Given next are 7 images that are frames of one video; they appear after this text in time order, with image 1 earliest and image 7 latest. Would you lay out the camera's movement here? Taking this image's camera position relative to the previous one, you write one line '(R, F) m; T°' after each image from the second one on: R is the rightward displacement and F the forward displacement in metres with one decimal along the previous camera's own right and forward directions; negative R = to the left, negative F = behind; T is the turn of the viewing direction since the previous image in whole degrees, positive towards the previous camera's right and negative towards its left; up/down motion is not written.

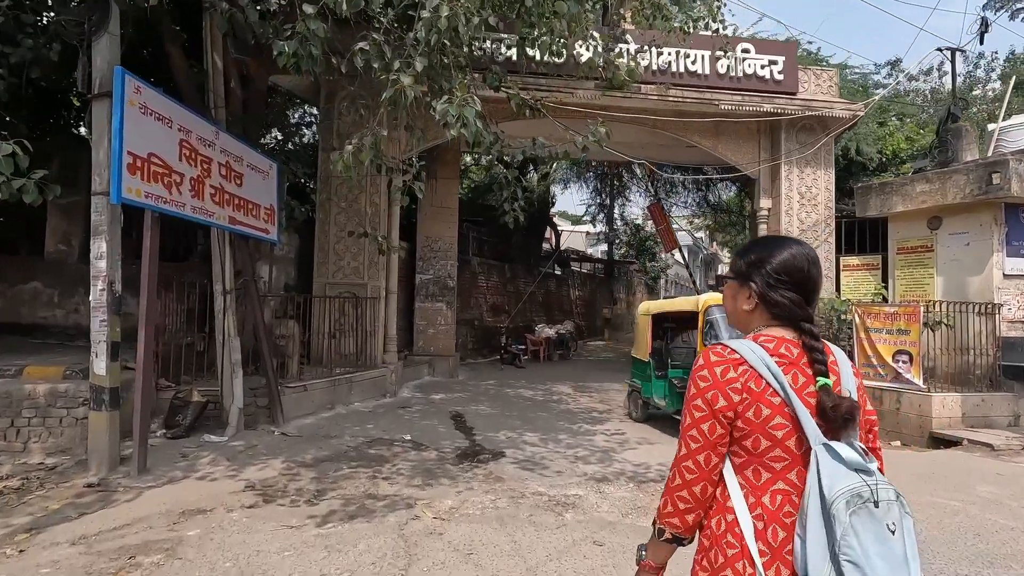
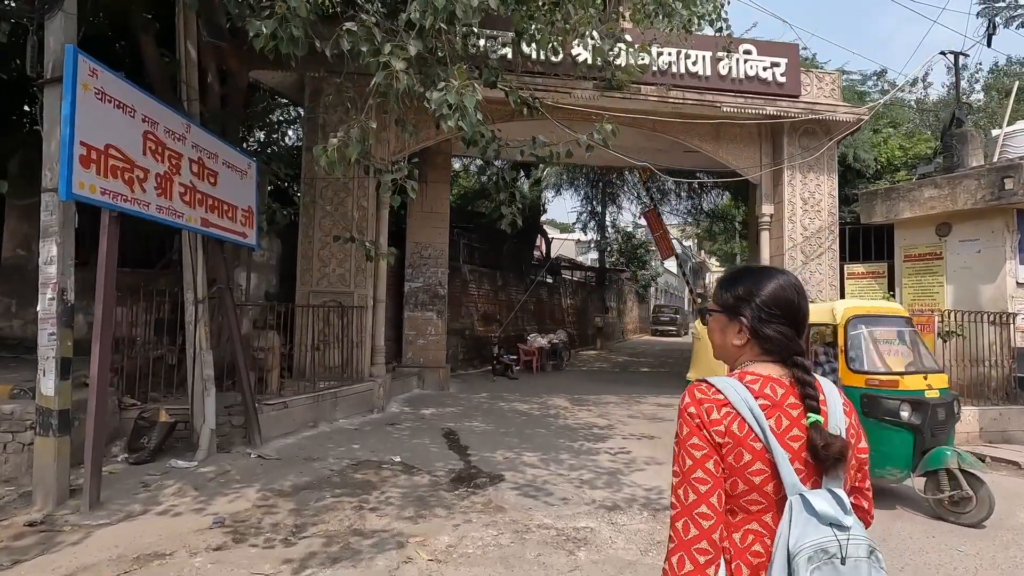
(-0.1, +0.4) m; +1°
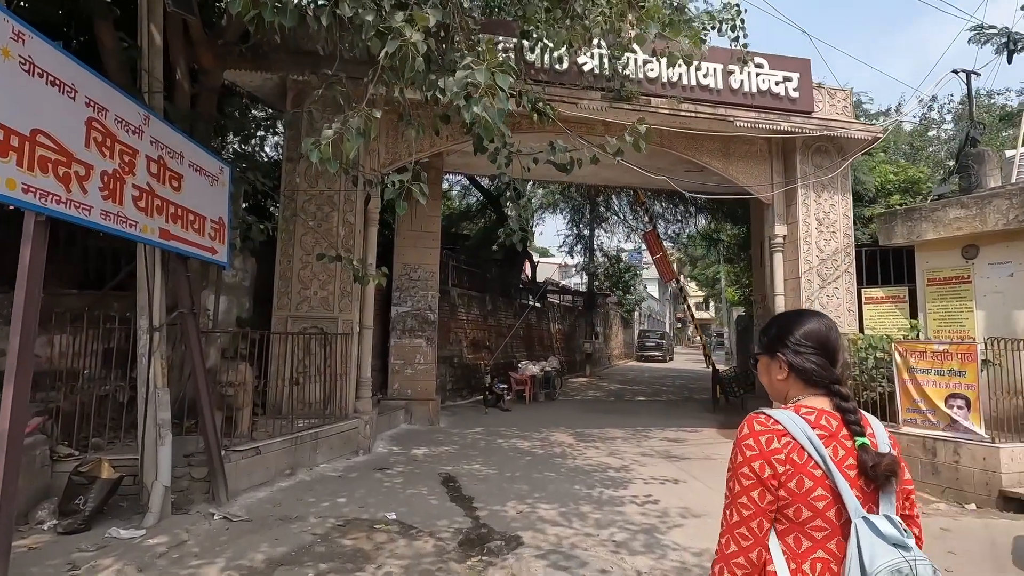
(-0.3, +0.7) m; +2°
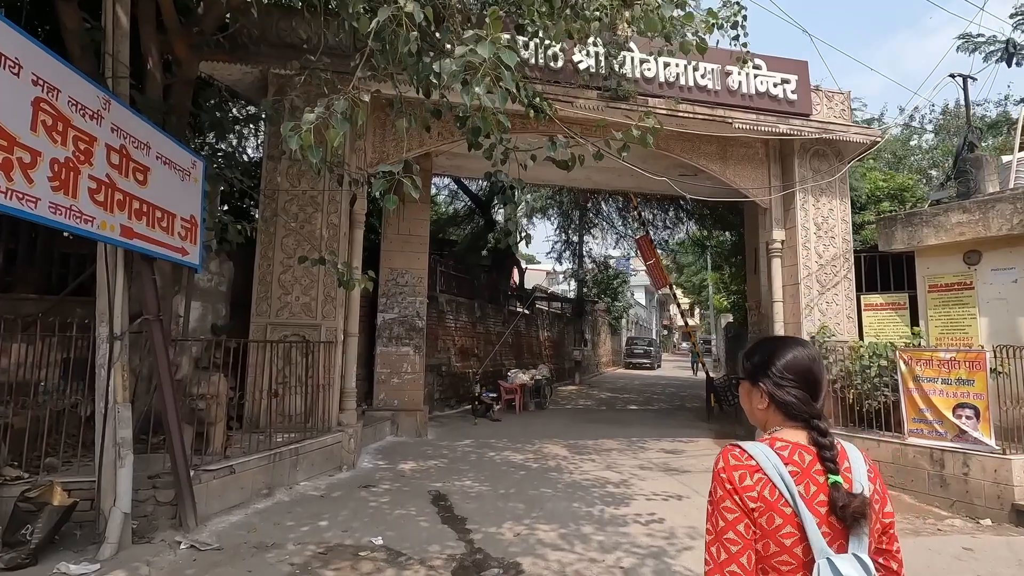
(-0.1, +0.3) m; +2°
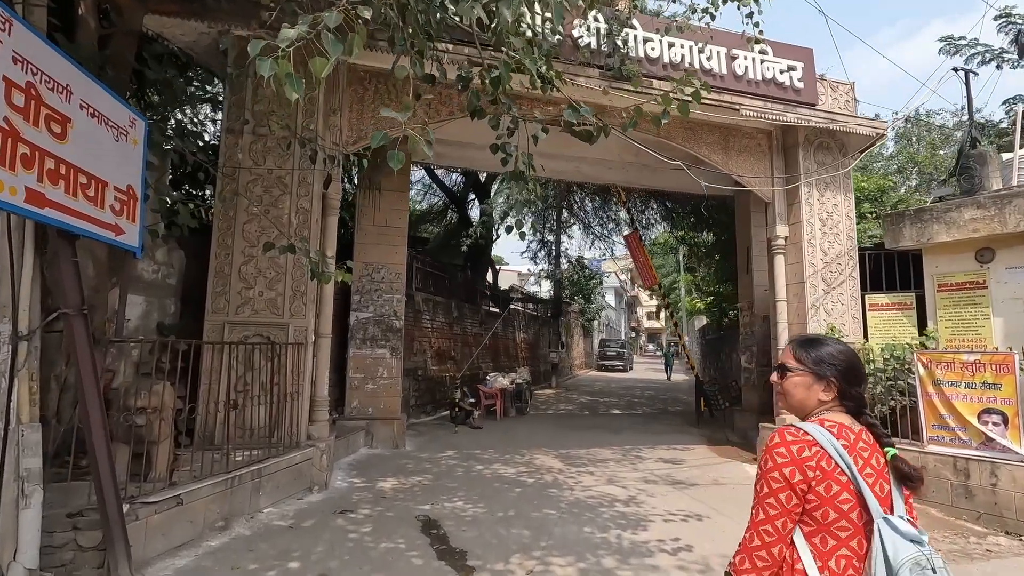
(-0.3, +0.7) m; +4°
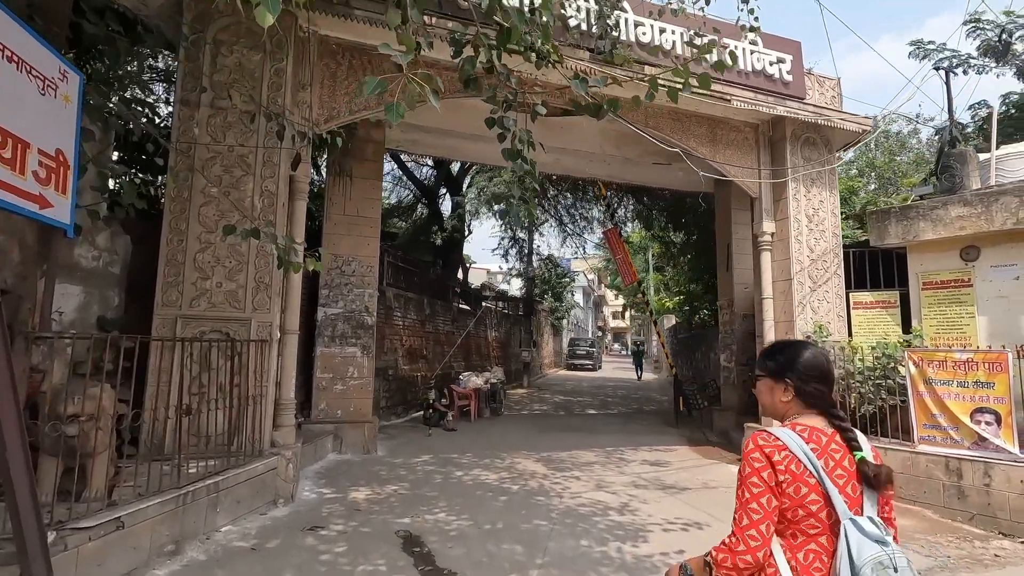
(-0.2, +0.4) m; +4°
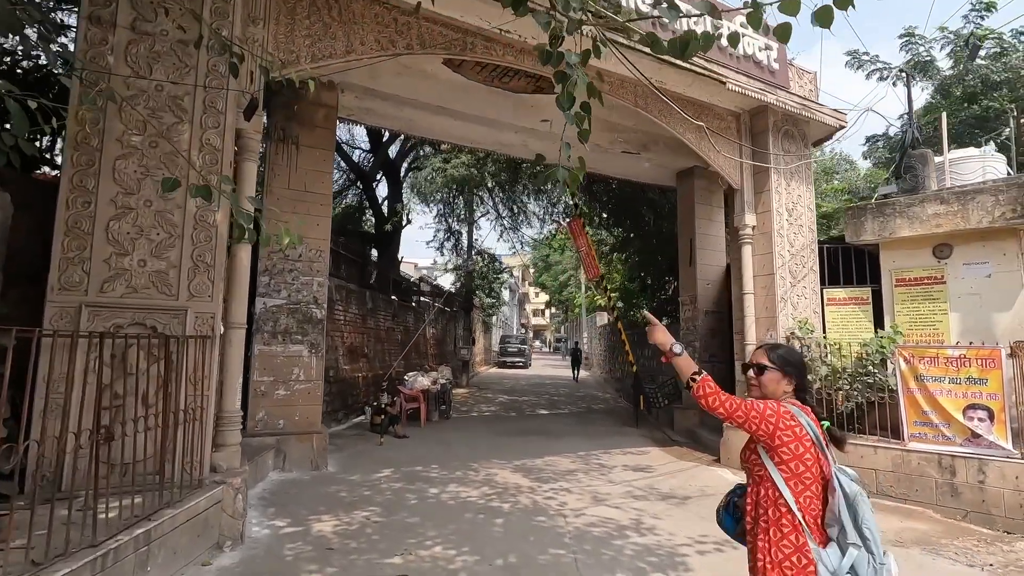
(-0.7, +0.8) m; +9°
